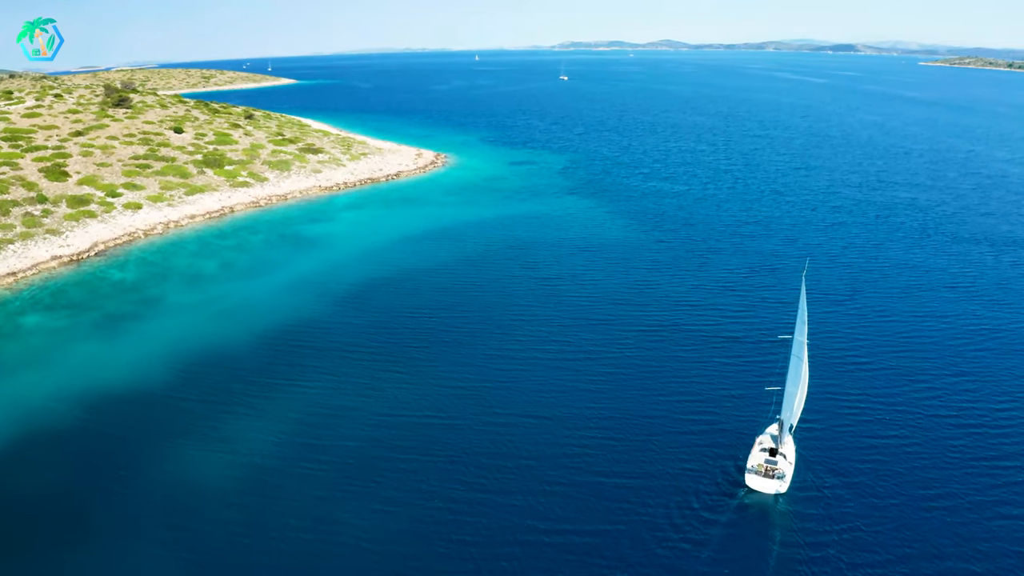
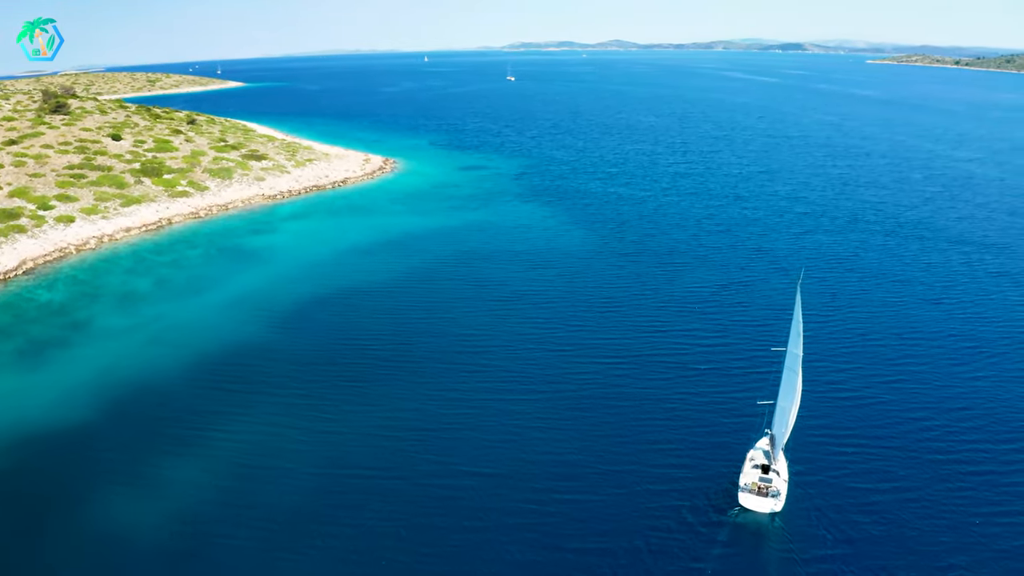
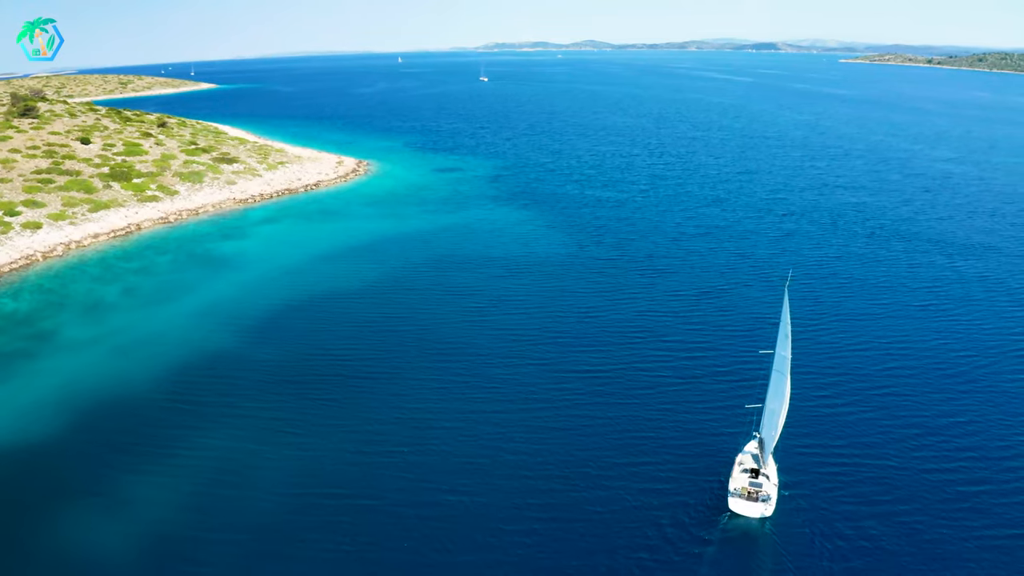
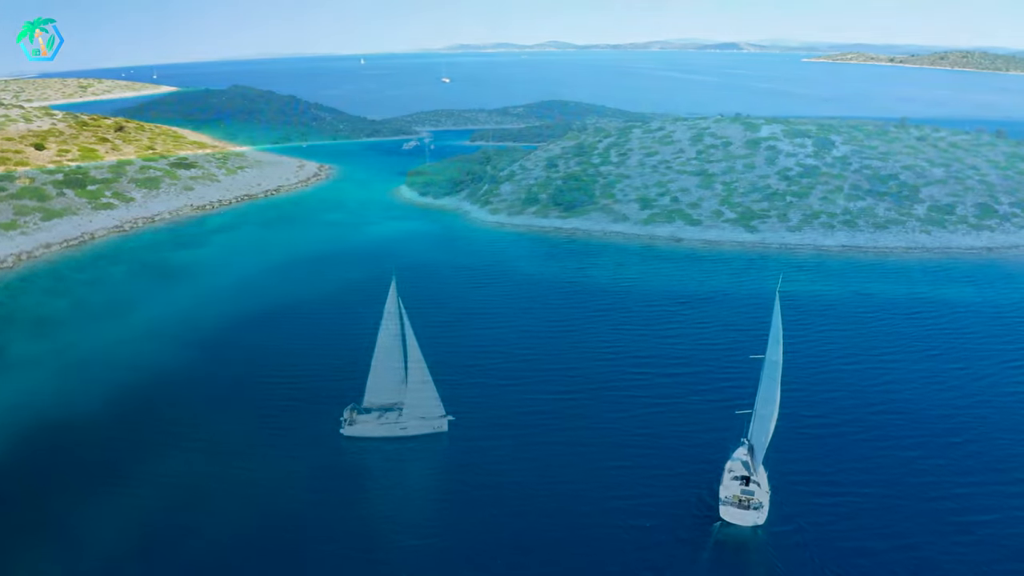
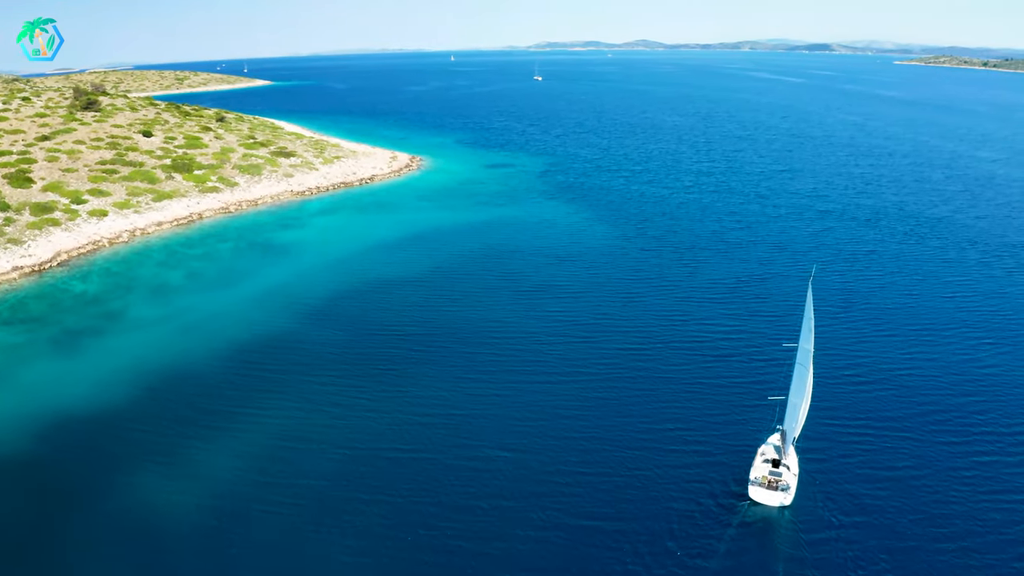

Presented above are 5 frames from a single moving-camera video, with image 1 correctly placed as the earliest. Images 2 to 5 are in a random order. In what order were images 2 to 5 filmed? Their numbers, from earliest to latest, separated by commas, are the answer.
5, 2, 3, 4
